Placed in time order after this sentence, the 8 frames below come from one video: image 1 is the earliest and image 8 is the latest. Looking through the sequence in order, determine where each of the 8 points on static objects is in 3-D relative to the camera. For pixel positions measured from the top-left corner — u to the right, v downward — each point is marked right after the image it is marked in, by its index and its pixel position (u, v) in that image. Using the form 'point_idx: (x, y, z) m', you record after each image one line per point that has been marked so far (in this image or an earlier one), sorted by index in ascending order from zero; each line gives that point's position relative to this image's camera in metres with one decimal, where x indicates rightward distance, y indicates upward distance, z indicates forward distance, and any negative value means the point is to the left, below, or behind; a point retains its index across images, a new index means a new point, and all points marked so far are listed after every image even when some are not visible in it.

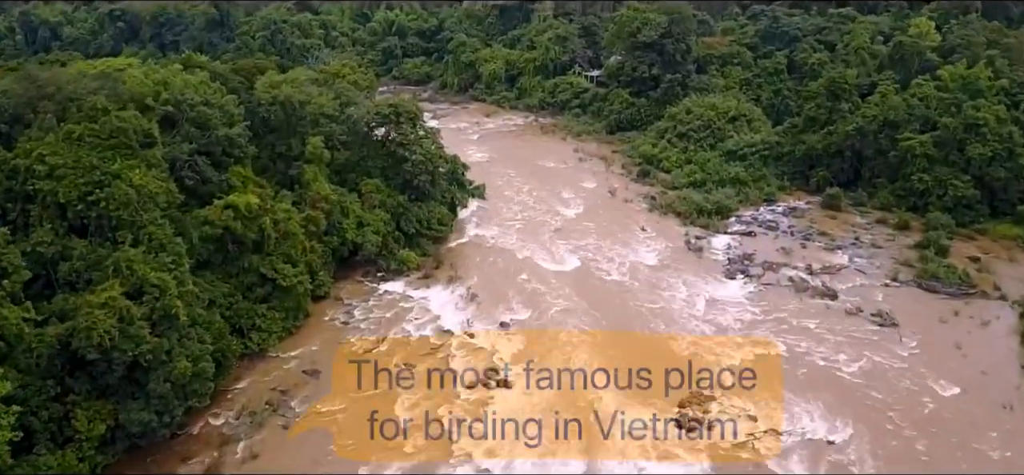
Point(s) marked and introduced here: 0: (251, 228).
0: (-6.7, +0.2, +18.8) m
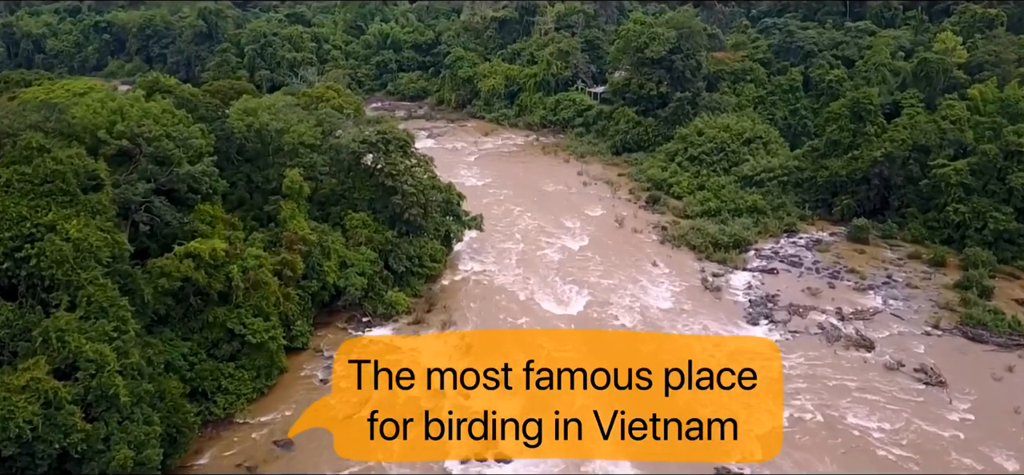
0: (-6.7, -0.9, +16.6) m
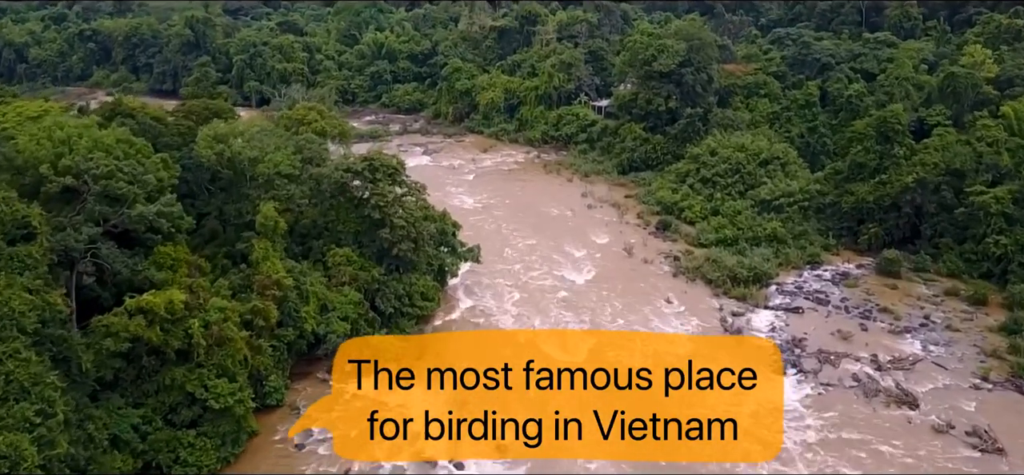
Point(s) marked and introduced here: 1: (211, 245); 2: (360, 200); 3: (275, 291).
0: (-6.7, -1.9, +14.6) m
1: (-7.8, -0.2, +18.8) m
2: (-4.2, +1.0, +20.0) m
3: (-5.6, -1.3, +17.2) m
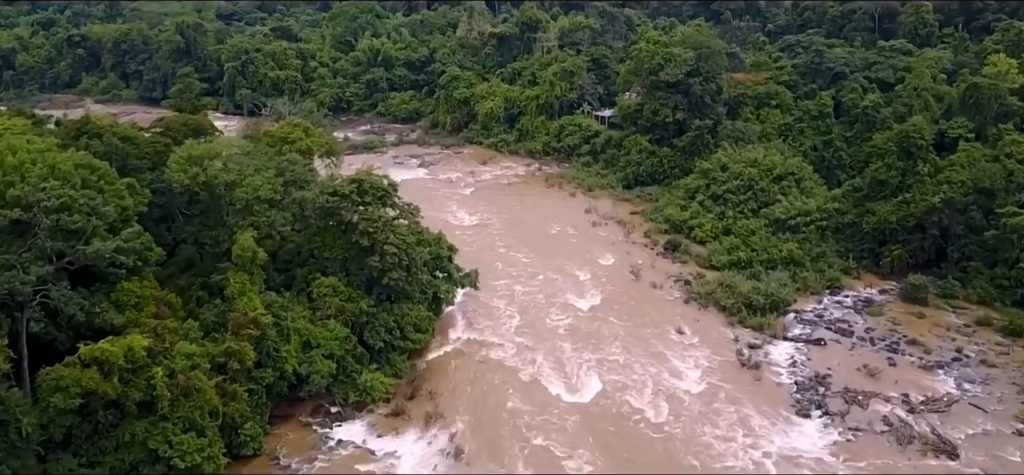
0: (-6.7, -2.6, +13.0) m
1: (-7.8, -0.9, +17.3) m
2: (-4.2, +0.3, +18.5) m
3: (-5.6, -2.0, +15.7) m
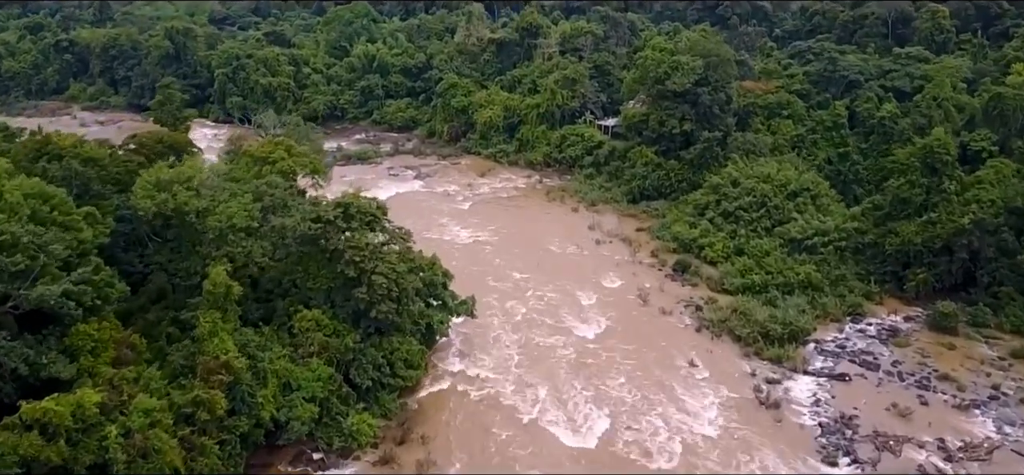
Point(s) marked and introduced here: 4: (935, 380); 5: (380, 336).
0: (-6.8, -3.3, +11.6) m
1: (-7.8, -1.6, +15.8) m
2: (-4.2, -0.4, +17.1) m
3: (-5.6, -2.7, +14.2) m
4: (+10.7, -3.6, +18.4) m
5: (-3.2, -2.4, +17.4) m
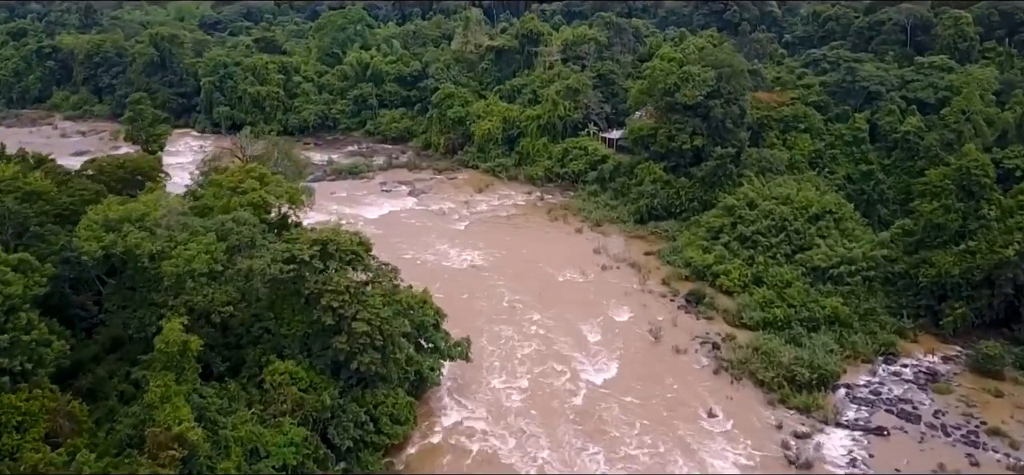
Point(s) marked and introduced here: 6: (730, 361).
0: (-6.8, -4.1, +9.6) m
1: (-7.8, -2.4, +13.9) m
2: (-4.2, -1.2, +15.1) m
3: (-5.6, -3.5, +12.3) m
4: (+10.7, -4.5, +16.5) m
5: (-3.2, -3.2, +15.5) m
6: (+5.8, -3.3, +19.4) m
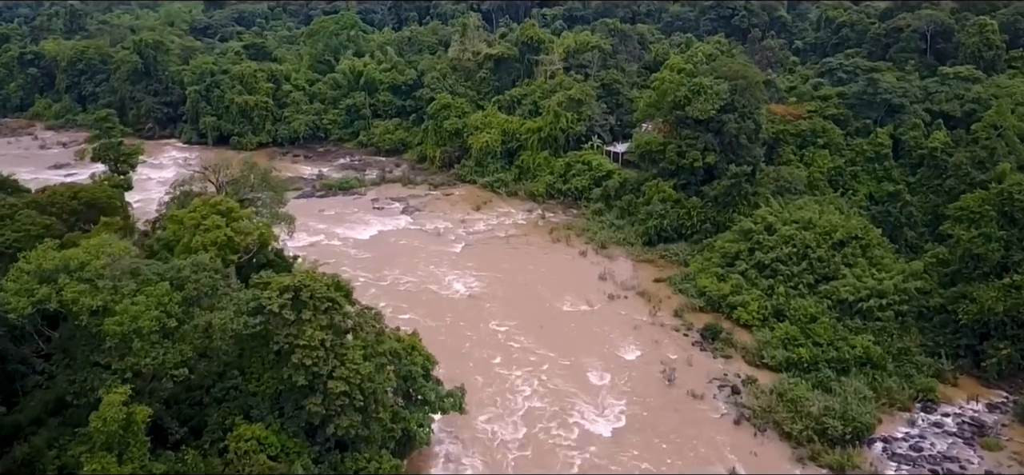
0: (-6.8, -5.0, +7.8) m
1: (-7.8, -3.3, +12.0) m
2: (-4.2, -2.1, +13.3) m
3: (-5.7, -4.4, +10.4) m
4: (+10.7, -5.3, +14.6) m
5: (-3.2, -4.1, +13.6) m
6: (+5.8, -4.1, +17.5) m
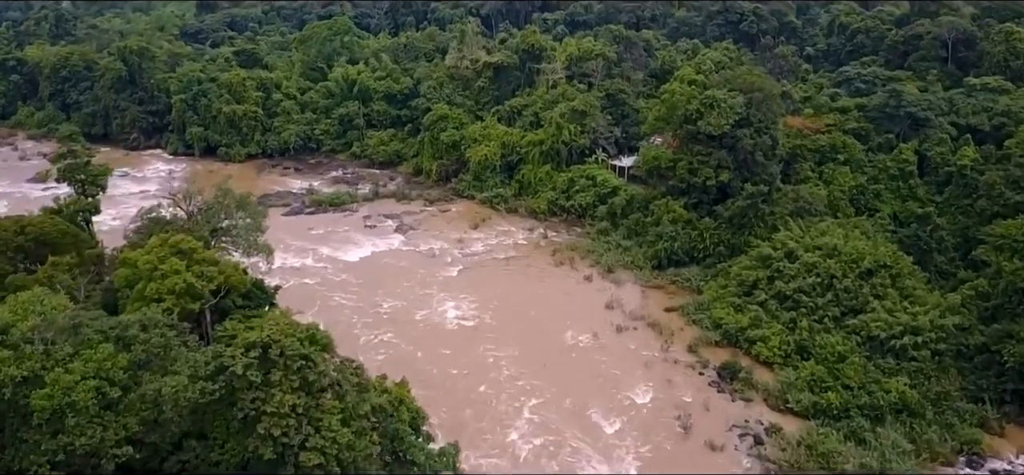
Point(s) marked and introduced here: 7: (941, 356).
0: (-6.8, -5.7, +6.0) m
1: (-7.8, -4.0, +10.3) m
2: (-4.2, -2.9, +11.5) m
3: (-5.7, -5.1, +8.7) m
4: (+10.7, -6.1, +12.9) m
5: (-3.2, -4.8, +11.9) m
6: (+5.8, -4.9, +15.8) m
7: (+10.8, -2.9, +18.1) m
